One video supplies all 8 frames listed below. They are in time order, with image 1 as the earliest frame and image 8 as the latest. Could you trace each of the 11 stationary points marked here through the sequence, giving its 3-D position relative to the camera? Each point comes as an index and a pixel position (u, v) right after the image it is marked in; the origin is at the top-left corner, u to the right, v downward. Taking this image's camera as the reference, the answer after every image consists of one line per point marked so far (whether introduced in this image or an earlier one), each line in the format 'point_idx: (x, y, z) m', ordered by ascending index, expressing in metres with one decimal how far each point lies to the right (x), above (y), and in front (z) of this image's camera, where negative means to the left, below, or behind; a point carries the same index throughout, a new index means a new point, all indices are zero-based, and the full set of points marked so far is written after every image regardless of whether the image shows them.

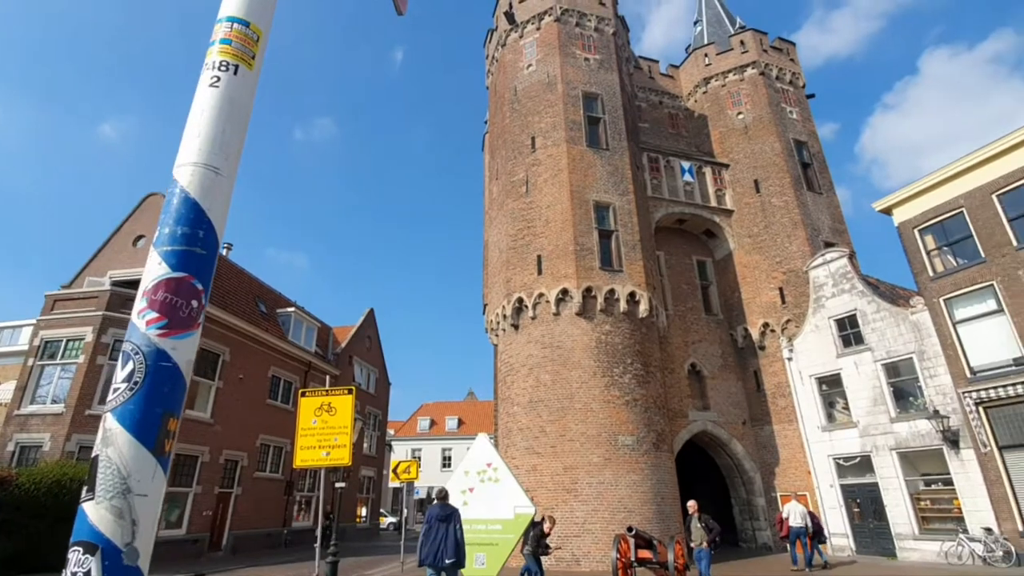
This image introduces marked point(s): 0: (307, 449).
0: (-3.5, -2.7, +8.5) m
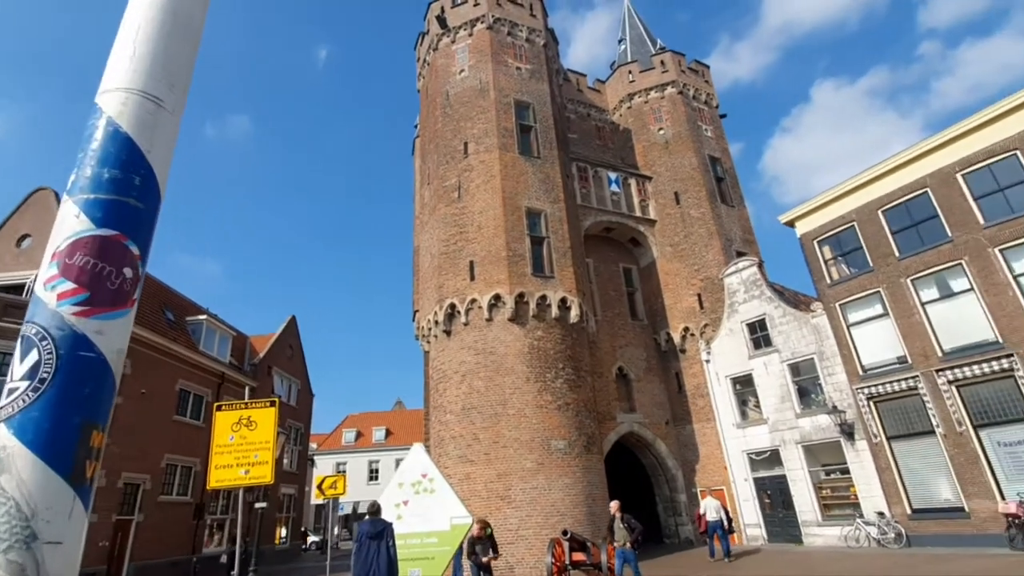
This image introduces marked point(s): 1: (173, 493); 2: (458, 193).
0: (-4.5, -2.8, +7.8) m
1: (-13.2, -8.0, +19.7) m
2: (-2.0, +3.4, +18.5) m
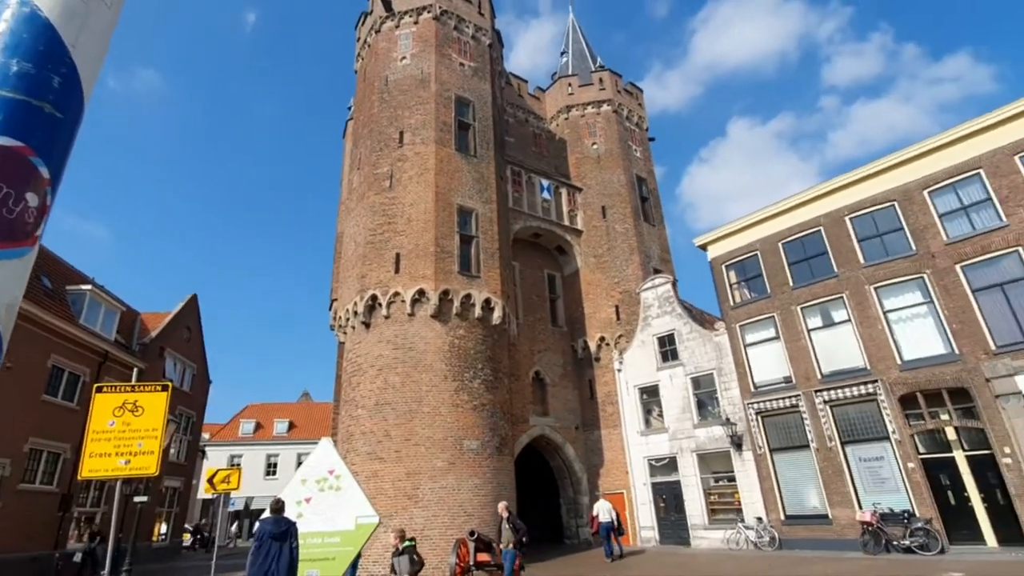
0: (-5.8, -2.4, +7.0) m
1: (-16.6, -6.7, +17.4) m
2: (-4.3, +3.7, +17.9) m
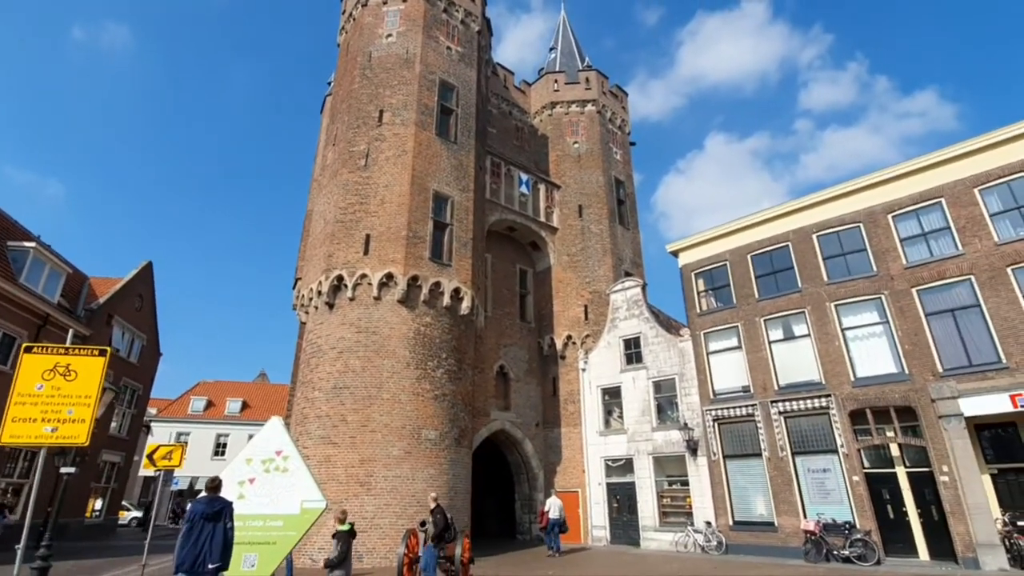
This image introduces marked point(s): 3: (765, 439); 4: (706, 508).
0: (-6.3, -1.7, +6.5) m
1: (-18.0, -5.2, +16.2) m
2: (-5.1, +4.3, +17.4) m
3: (+7.9, -4.7, +15.7) m
4: (+6.4, -7.2, +16.7) m
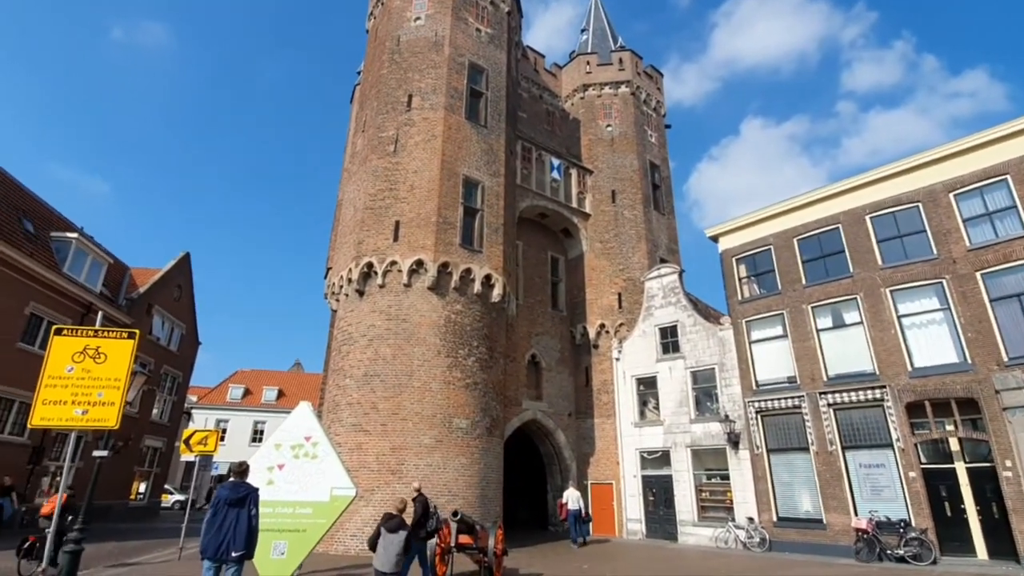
0: (-5.9, -1.5, +6.4) m
1: (-16.9, -4.8, +16.9) m
2: (-4.0, +4.8, +17.2) m
3: (+8.8, -4.2, +14.9) m
4: (+7.4, -6.8, +16.0) m
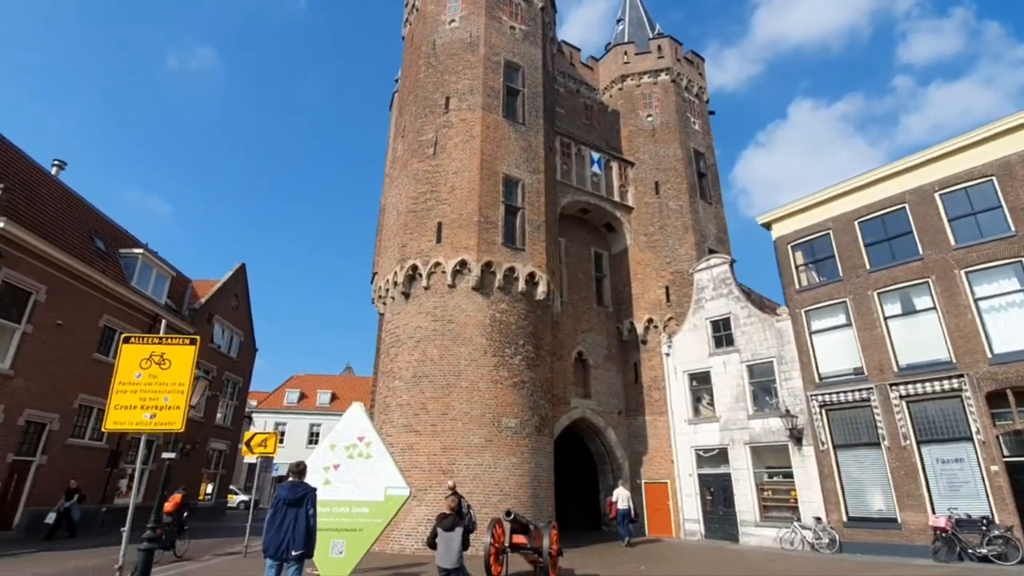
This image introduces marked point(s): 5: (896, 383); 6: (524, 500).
0: (-5.2, -1.6, +6.7) m
1: (-15.2, -5.3, +18.1) m
2: (-2.7, +4.7, +17.3) m
3: (+10.3, -3.8, +13.9) m
4: (+9.0, -6.4, +15.1) m
5: (+10.6, -2.6, +14.0) m
6: (+0.3, -5.9, +14.0) m
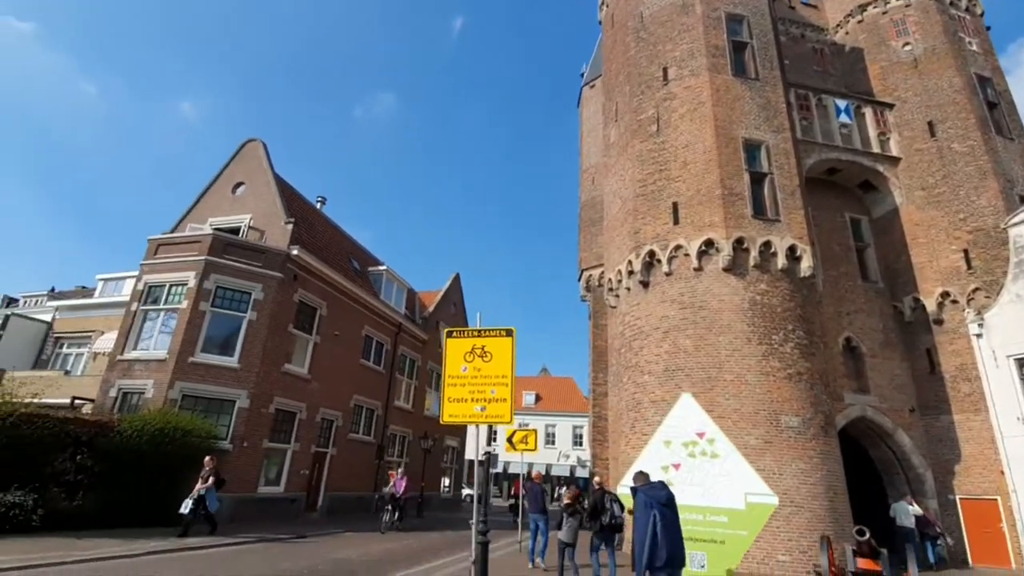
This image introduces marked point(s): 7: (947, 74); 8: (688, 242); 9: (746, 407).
0: (-0.8, -1.5, +6.7) m
1: (-6.2, -5.9, +20.7) m
2: (+4.6, +5.1, +16.0) m
3: (+16.3, -2.4, +8.5) m
4: (+15.7, -5.1, +9.9) m
5: (+16.6, -1.2, +8.4) m
6: (+7.2, -5.2, +11.8) m
7: (+15.8, +7.8, +18.3) m
8: (+4.9, +1.3, +14.1) m
9: (+5.7, -2.9, +12.4) m
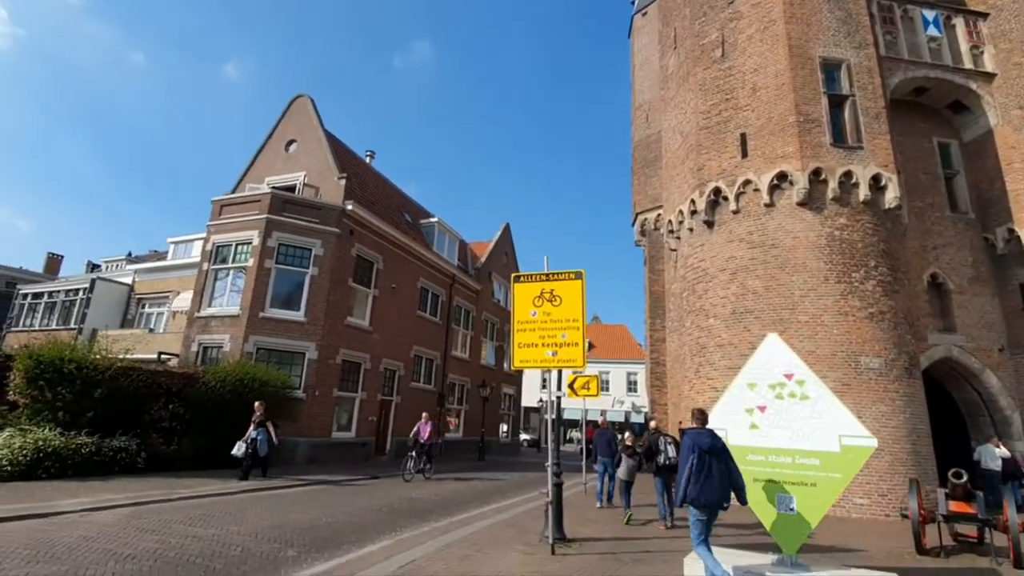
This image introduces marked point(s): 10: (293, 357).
0: (+0.2, -0.8, +6.6) m
1: (-3.8, -3.9, +21.4) m
2: (+6.1, +6.9, +14.7) m
3: (+17.4, -1.0, +6.8) m
4: (+17.0, -3.5, +8.6) m
5: (+17.6, +0.2, +6.6) m
6: (+8.7, -3.7, +11.2) m
7: (+17.3, +10.1, +15.7) m
8: (+6.4, +2.9, +13.2) m
9: (+7.2, -1.4, +11.8) m
10: (-6.9, -2.2, +16.0) m
